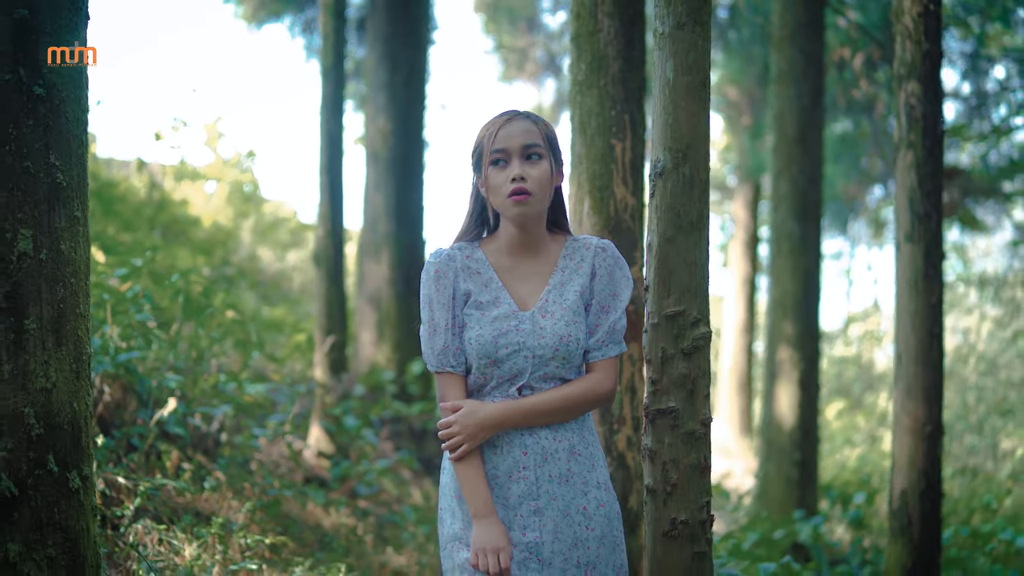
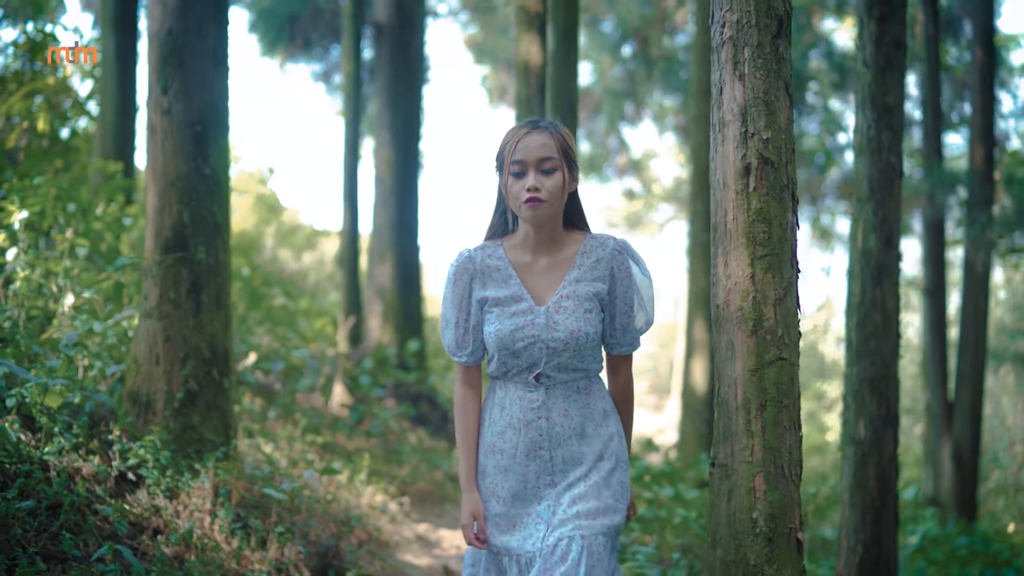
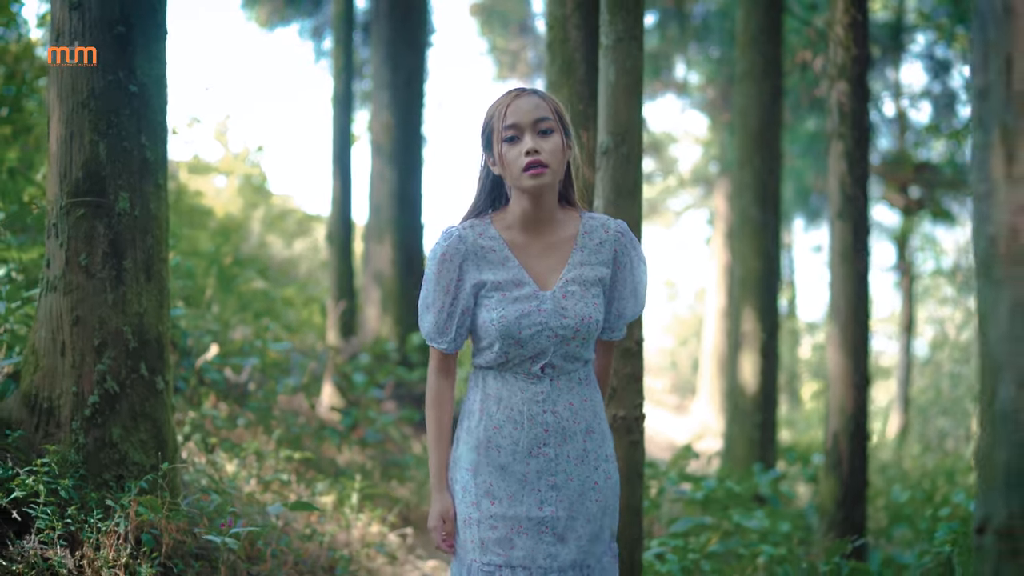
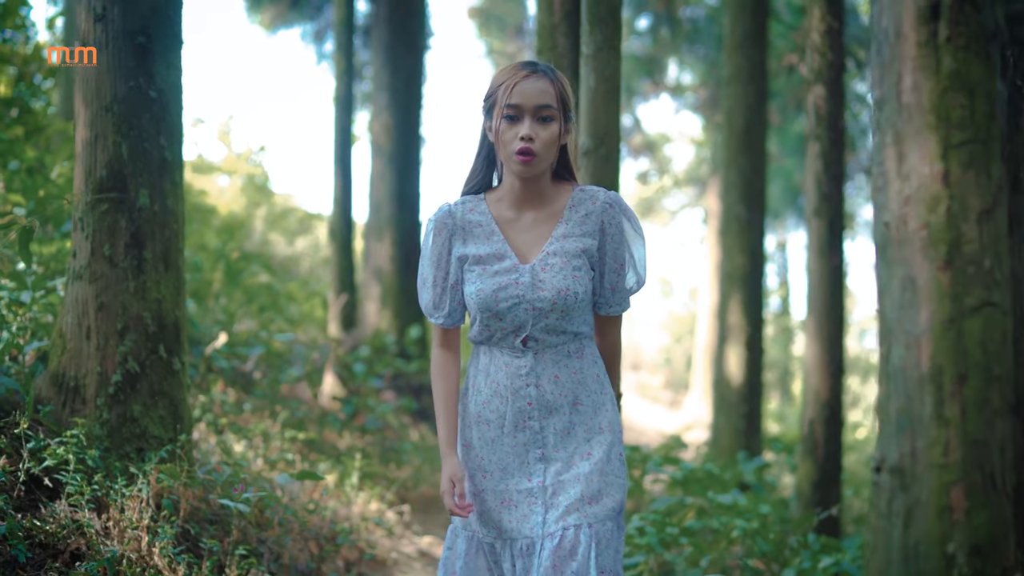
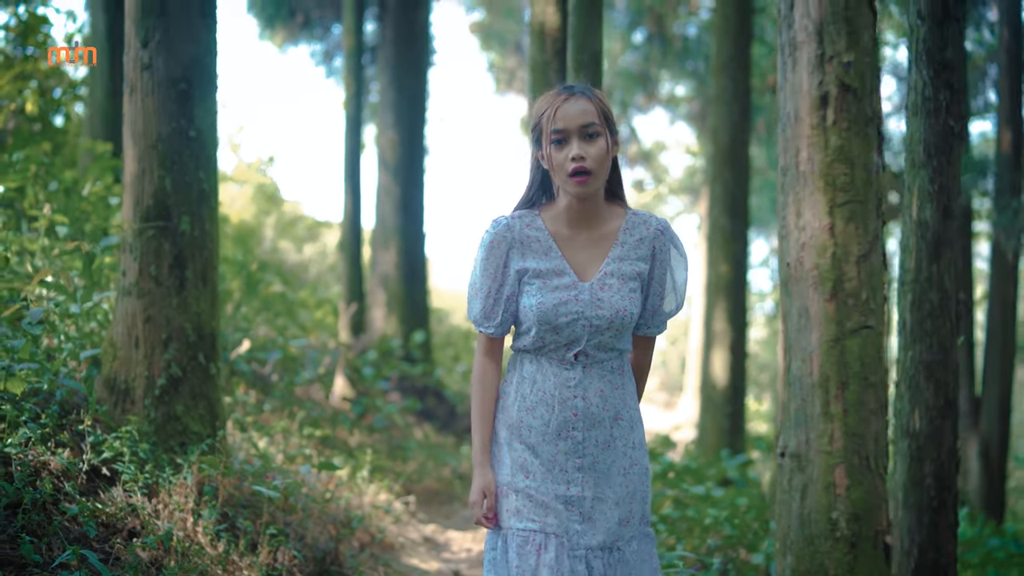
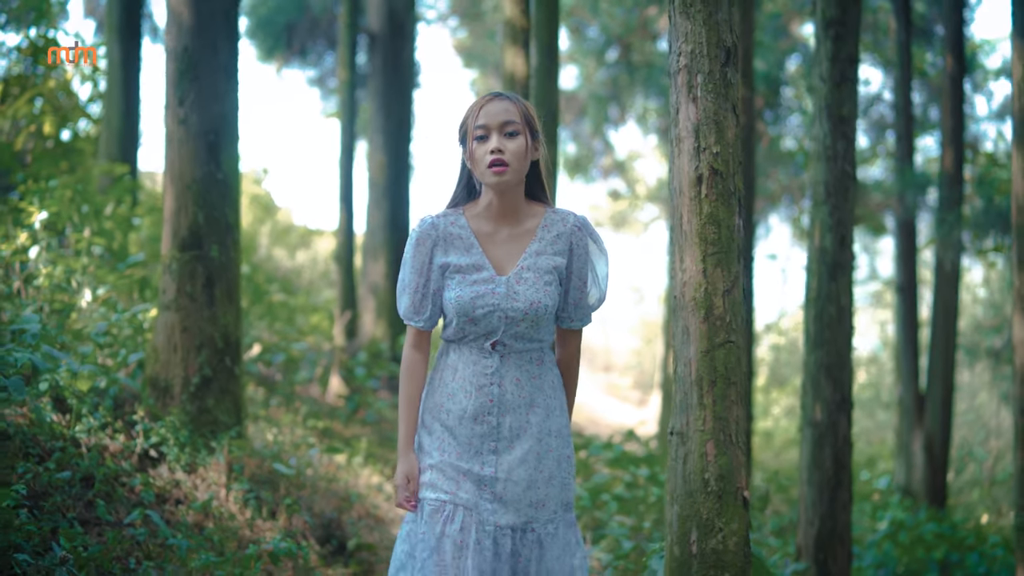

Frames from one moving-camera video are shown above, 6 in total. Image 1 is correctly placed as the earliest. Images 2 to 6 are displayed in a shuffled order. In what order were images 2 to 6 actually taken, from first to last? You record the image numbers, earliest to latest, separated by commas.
3, 4, 5, 2, 6
